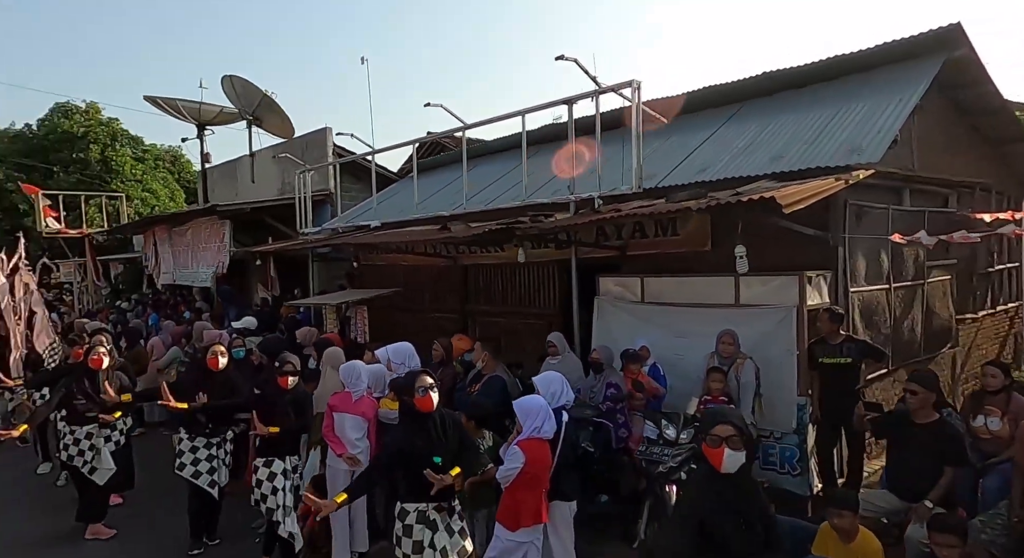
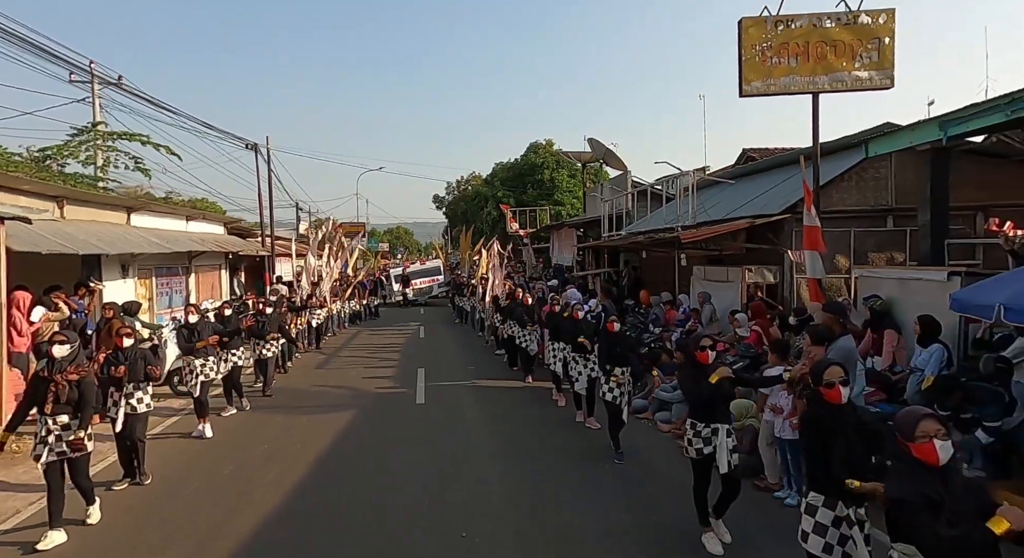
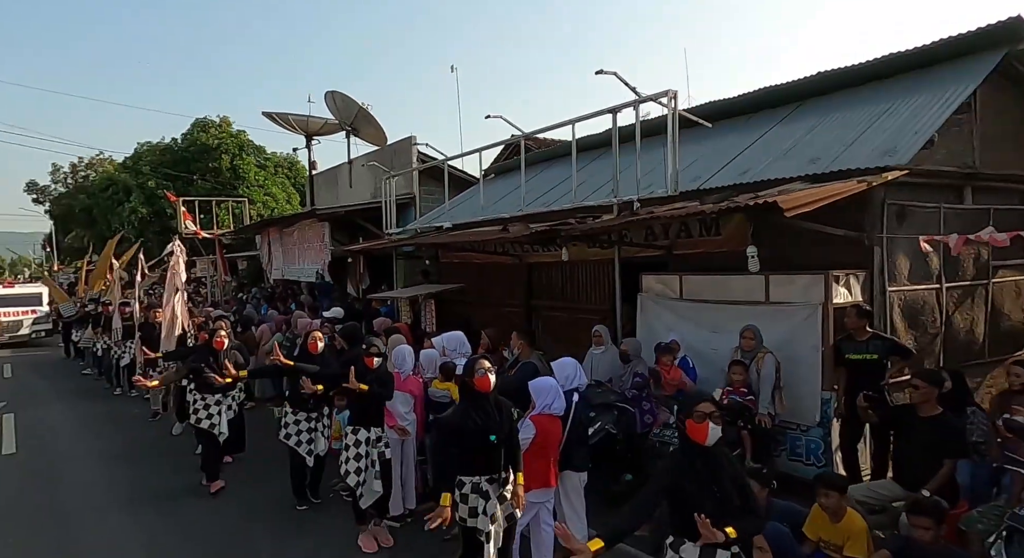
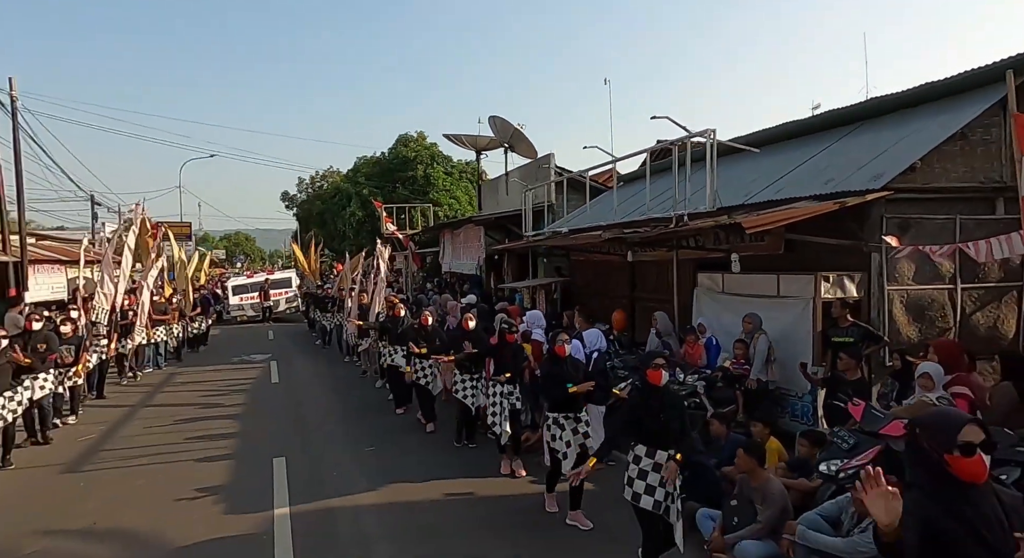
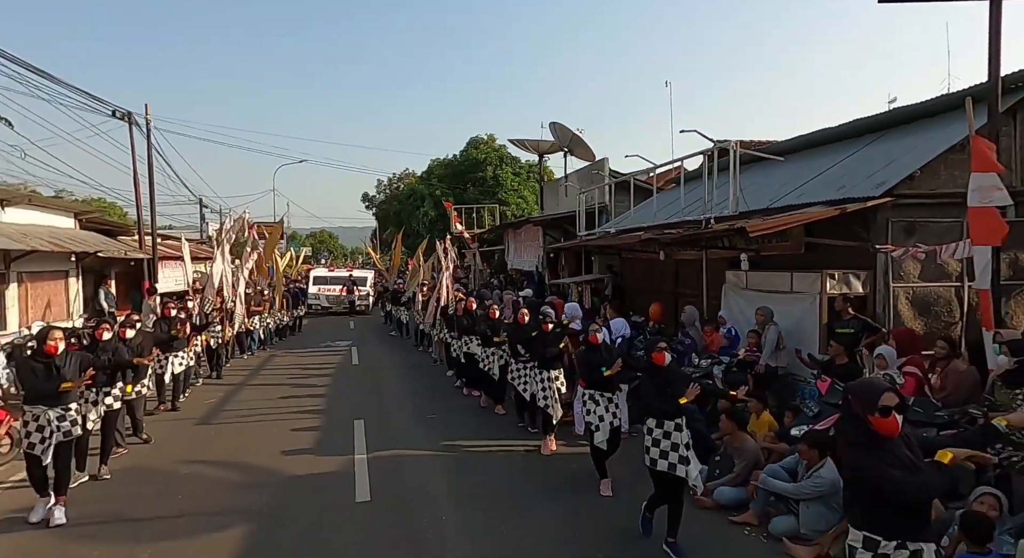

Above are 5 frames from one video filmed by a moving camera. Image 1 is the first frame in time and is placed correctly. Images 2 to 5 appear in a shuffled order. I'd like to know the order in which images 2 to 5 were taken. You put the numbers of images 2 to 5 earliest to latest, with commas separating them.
3, 4, 5, 2
